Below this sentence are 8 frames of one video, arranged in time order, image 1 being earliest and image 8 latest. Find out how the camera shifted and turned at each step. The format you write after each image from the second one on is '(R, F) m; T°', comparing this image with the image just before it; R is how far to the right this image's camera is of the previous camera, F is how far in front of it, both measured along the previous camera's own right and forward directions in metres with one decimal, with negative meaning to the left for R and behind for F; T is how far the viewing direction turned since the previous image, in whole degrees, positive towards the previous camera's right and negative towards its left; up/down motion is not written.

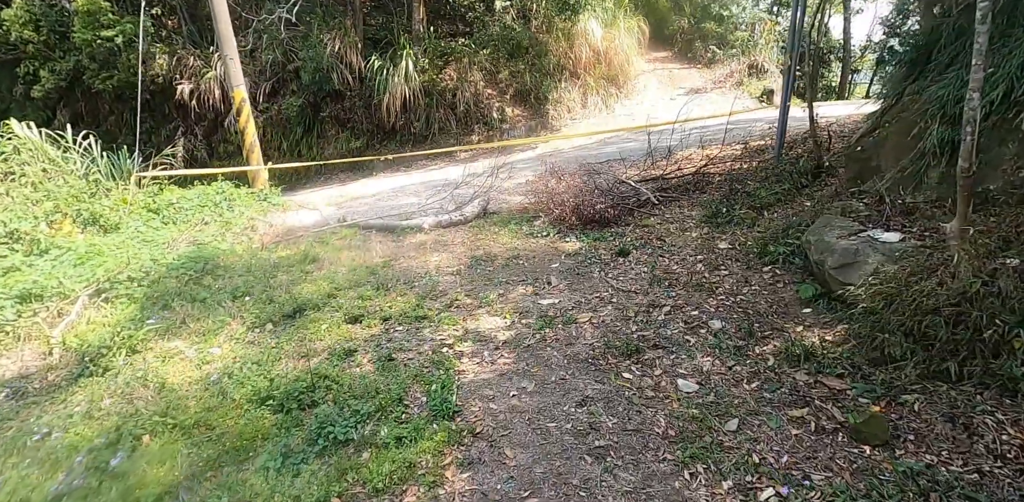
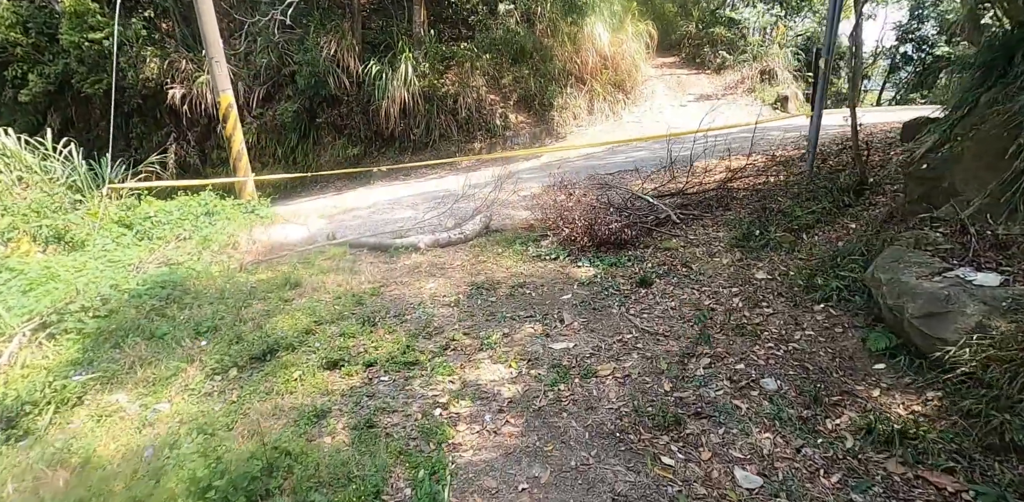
(0.0, +0.5) m; 0°
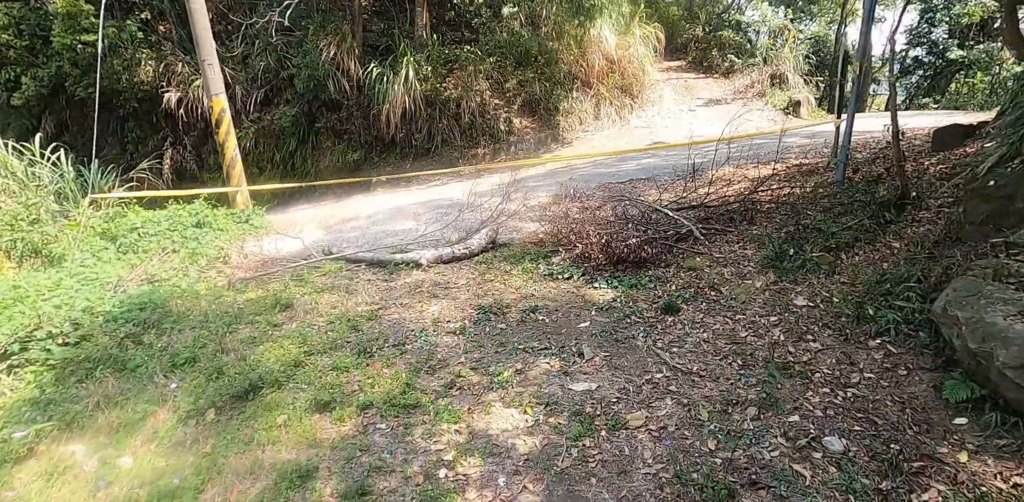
(-0.1, +0.3) m; 0°
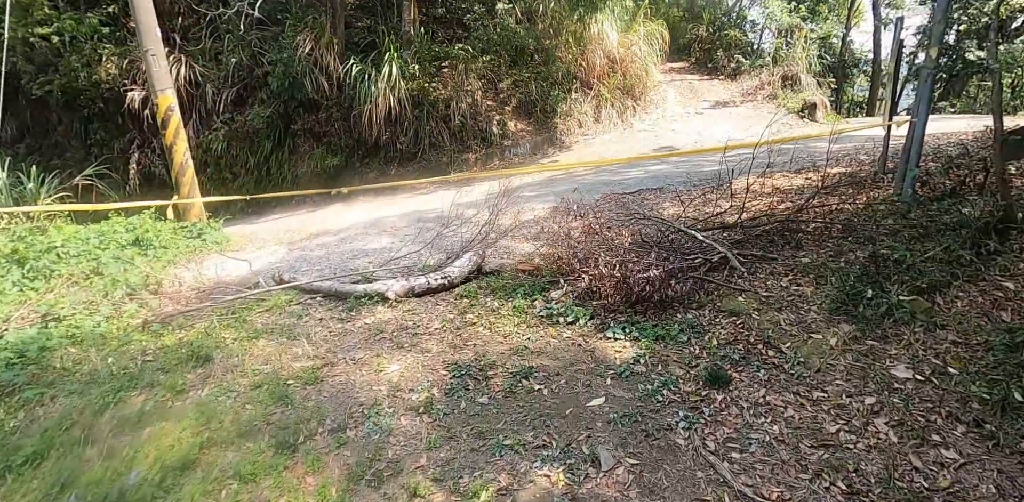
(0.0, +0.9) m; 0°
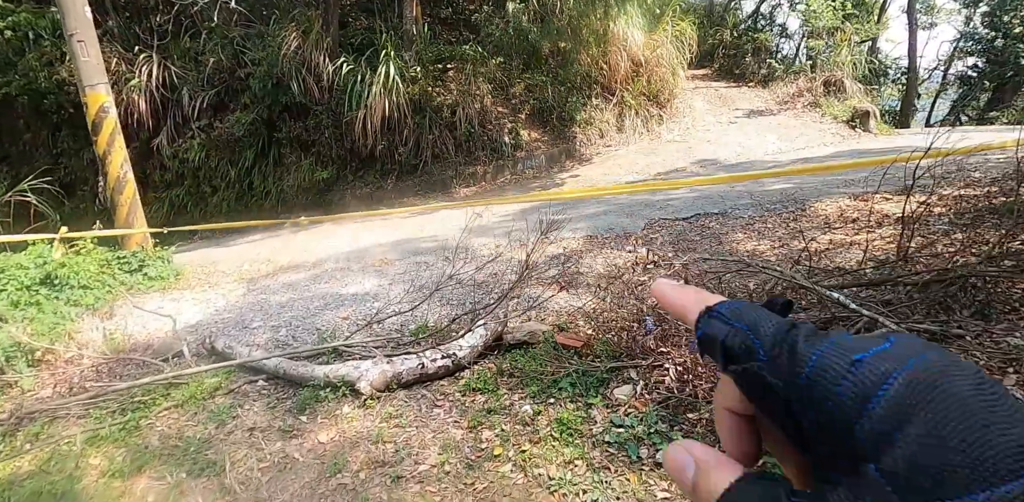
(-0.1, +1.2) m; 0°
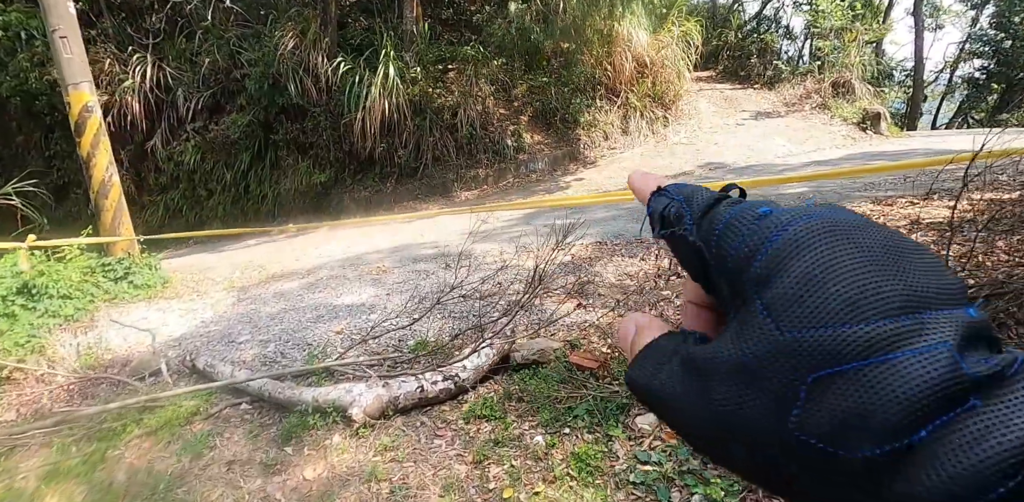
(0.0, +0.2) m; 0°
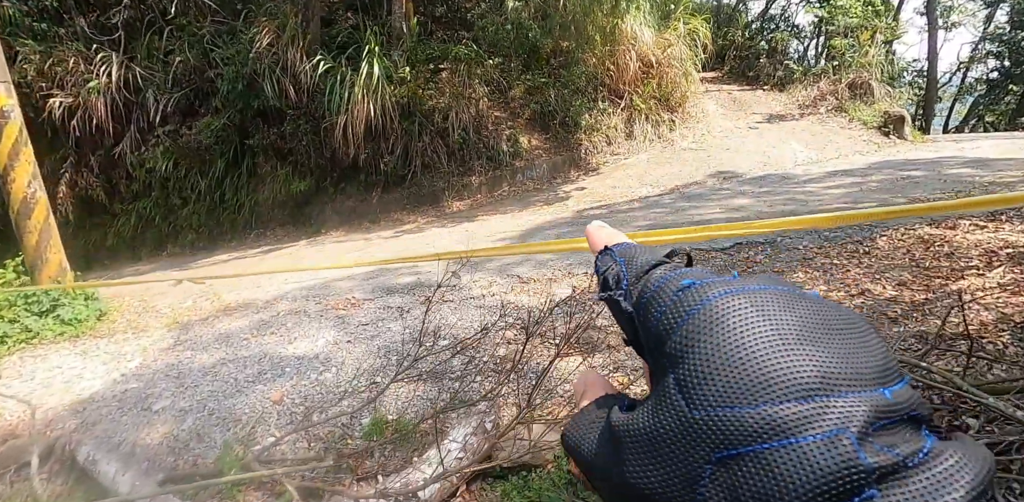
(0.0, +0.7) m; 0°
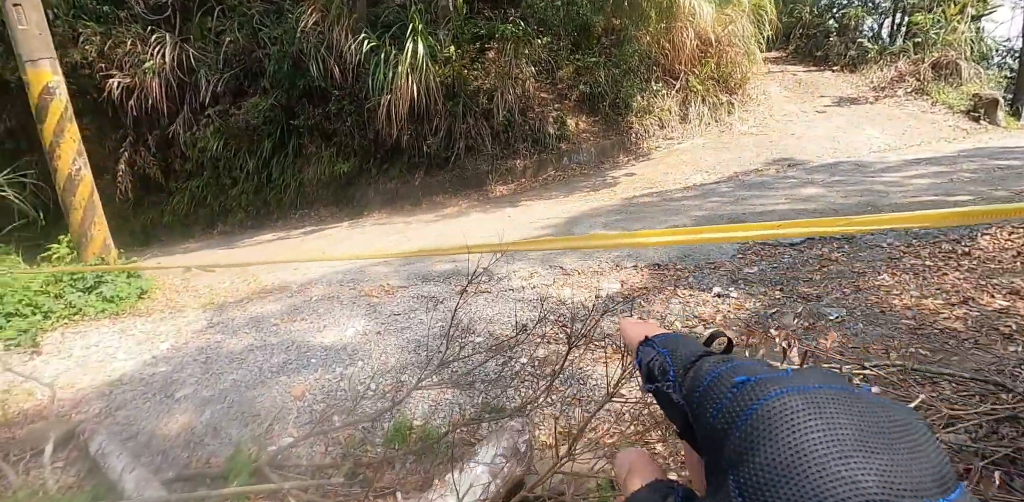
(0.0, +0.2) m; -4°
